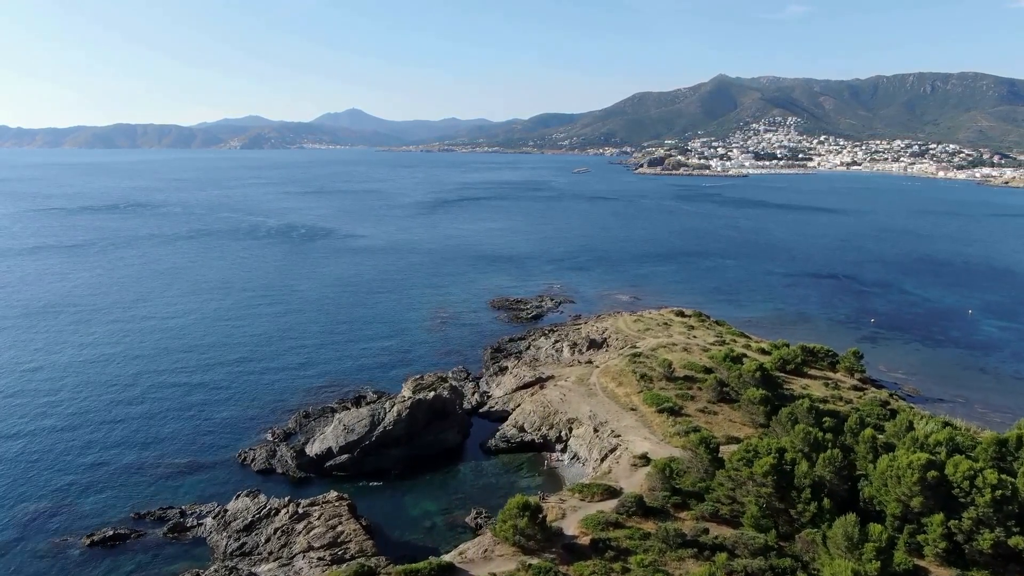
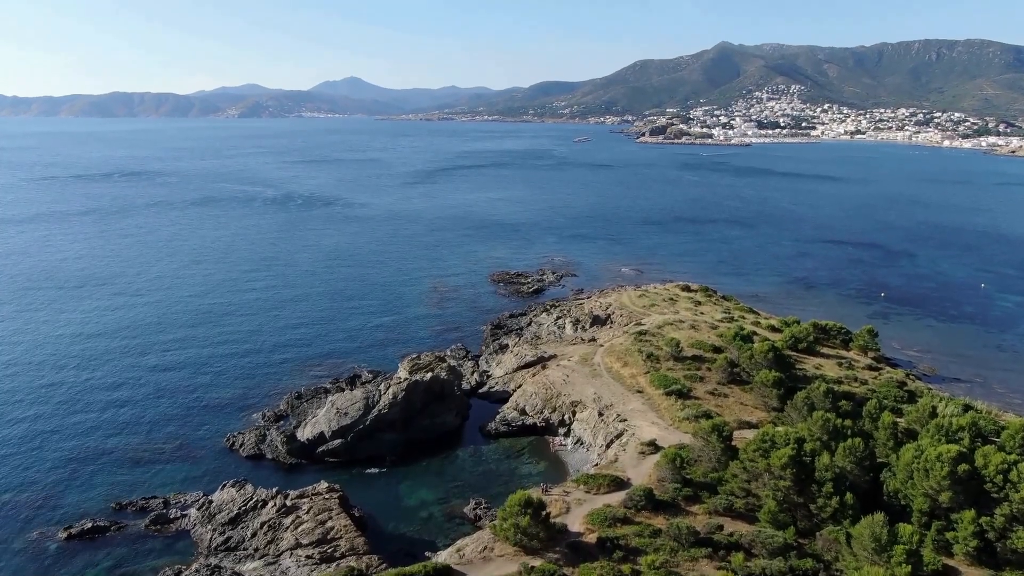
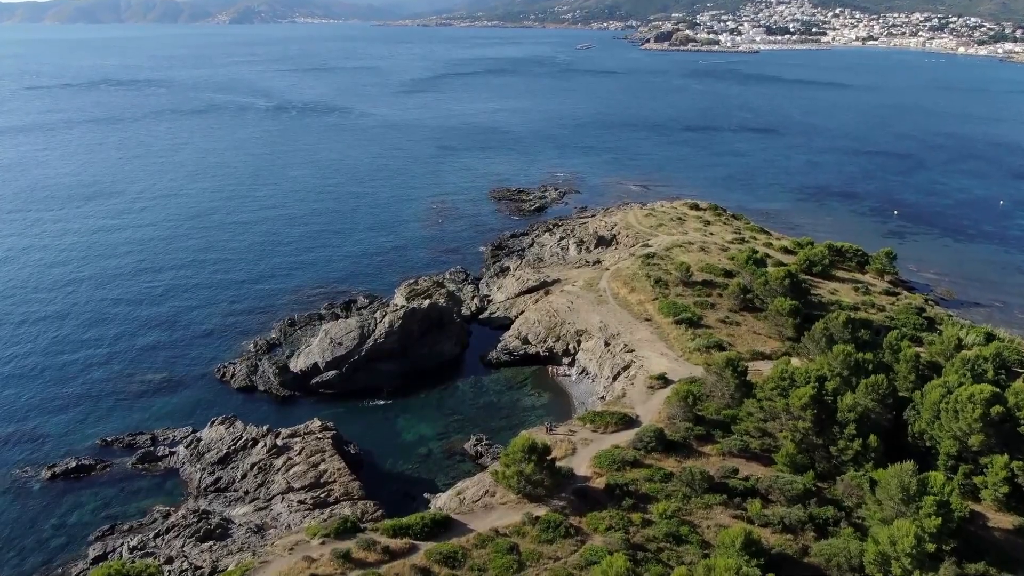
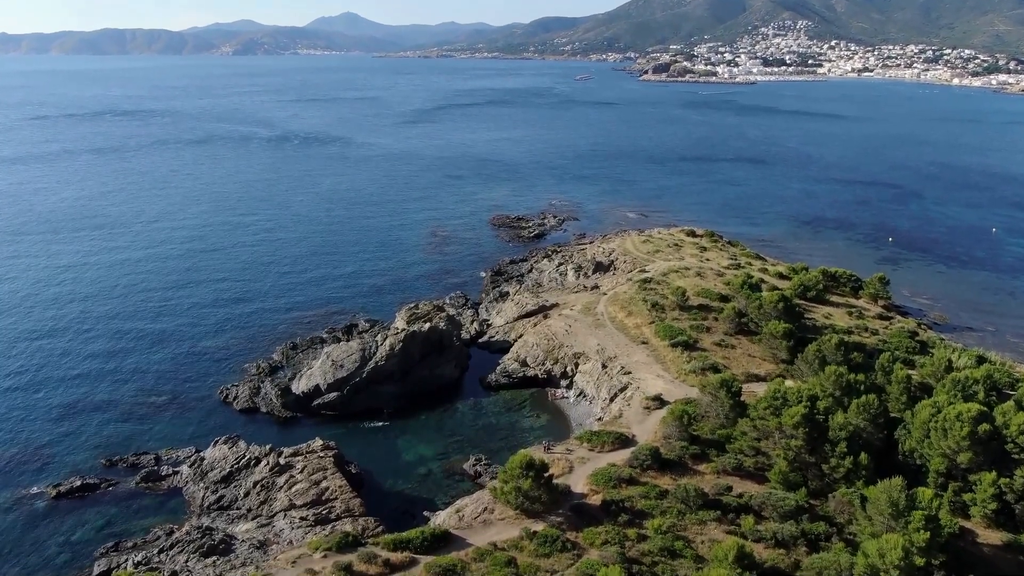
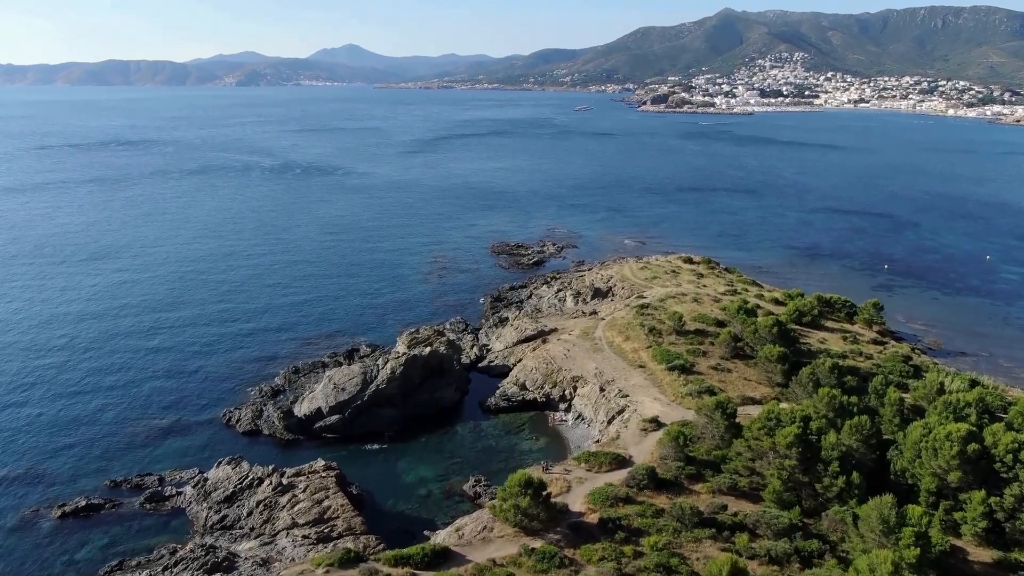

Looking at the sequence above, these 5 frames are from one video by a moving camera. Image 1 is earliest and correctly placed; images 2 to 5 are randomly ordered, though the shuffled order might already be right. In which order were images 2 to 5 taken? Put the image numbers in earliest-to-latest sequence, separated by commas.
2, 5, 4, 3
